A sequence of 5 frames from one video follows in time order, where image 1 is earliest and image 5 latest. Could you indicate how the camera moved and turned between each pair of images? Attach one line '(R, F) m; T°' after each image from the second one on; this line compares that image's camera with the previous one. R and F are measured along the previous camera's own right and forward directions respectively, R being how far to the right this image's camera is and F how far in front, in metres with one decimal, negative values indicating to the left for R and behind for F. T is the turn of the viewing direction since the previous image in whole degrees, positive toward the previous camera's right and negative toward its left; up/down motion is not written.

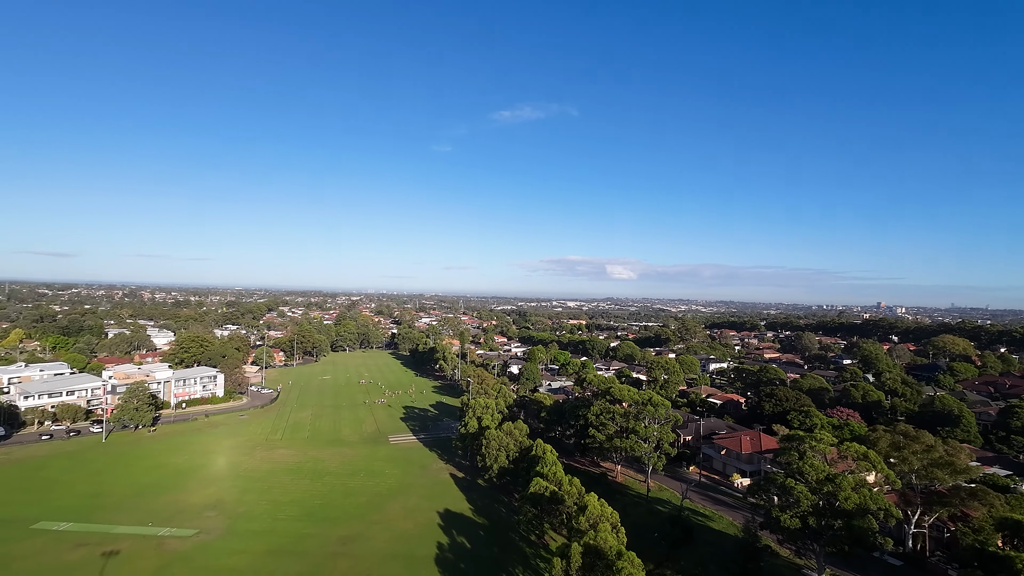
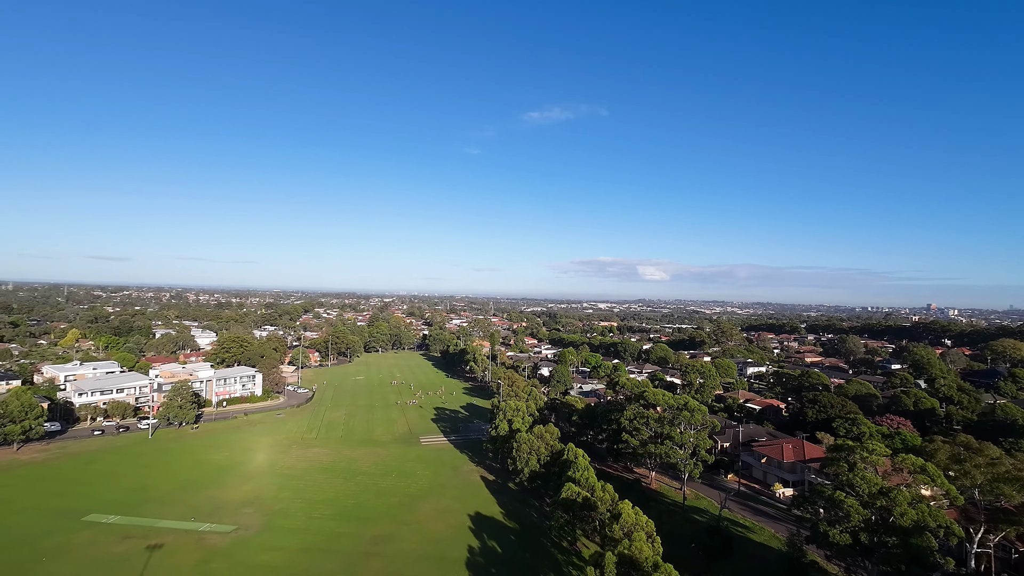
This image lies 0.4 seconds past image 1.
(0.0, +0.3) m; -4°
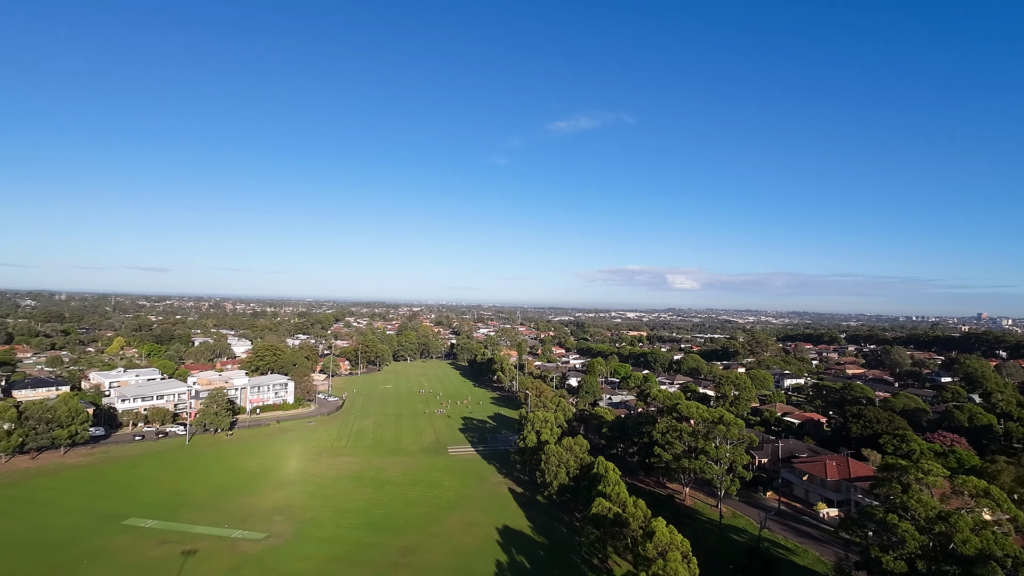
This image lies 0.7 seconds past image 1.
(0.0, +0.2) m; -3°
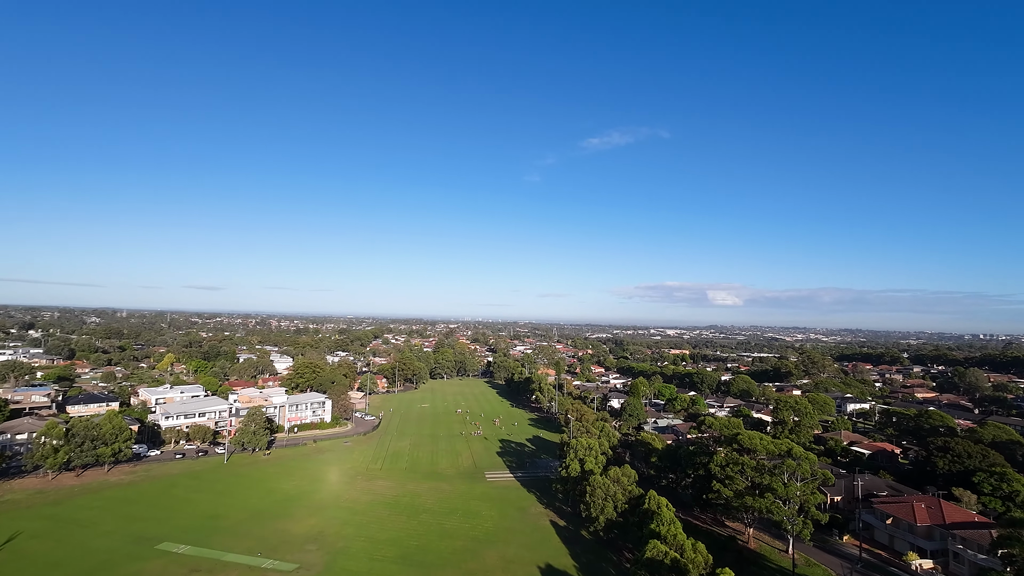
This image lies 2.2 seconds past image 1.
(-0.3, +1.3) m; -4°
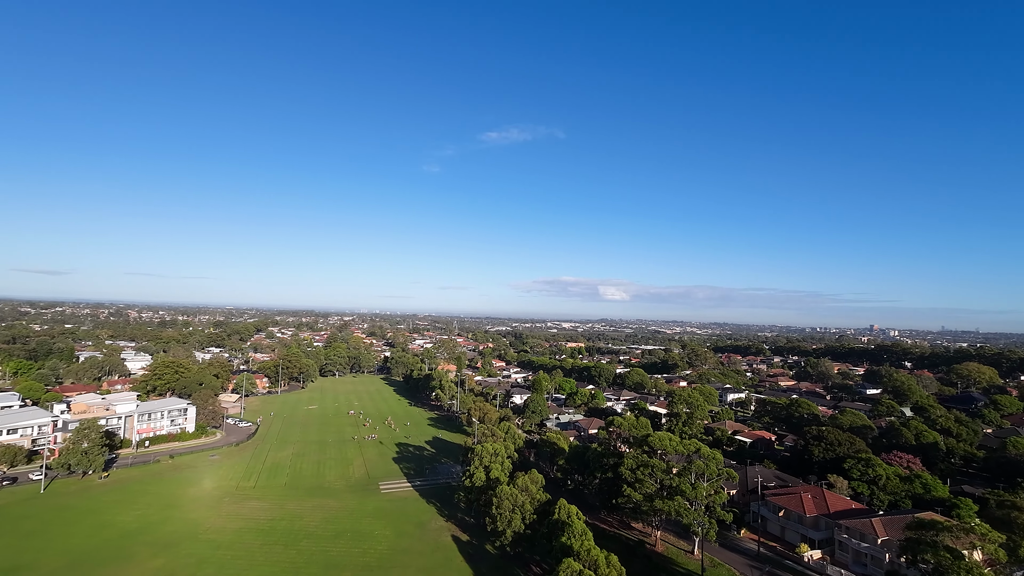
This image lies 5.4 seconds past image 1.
(-0.1, +2.3) m; +12°
